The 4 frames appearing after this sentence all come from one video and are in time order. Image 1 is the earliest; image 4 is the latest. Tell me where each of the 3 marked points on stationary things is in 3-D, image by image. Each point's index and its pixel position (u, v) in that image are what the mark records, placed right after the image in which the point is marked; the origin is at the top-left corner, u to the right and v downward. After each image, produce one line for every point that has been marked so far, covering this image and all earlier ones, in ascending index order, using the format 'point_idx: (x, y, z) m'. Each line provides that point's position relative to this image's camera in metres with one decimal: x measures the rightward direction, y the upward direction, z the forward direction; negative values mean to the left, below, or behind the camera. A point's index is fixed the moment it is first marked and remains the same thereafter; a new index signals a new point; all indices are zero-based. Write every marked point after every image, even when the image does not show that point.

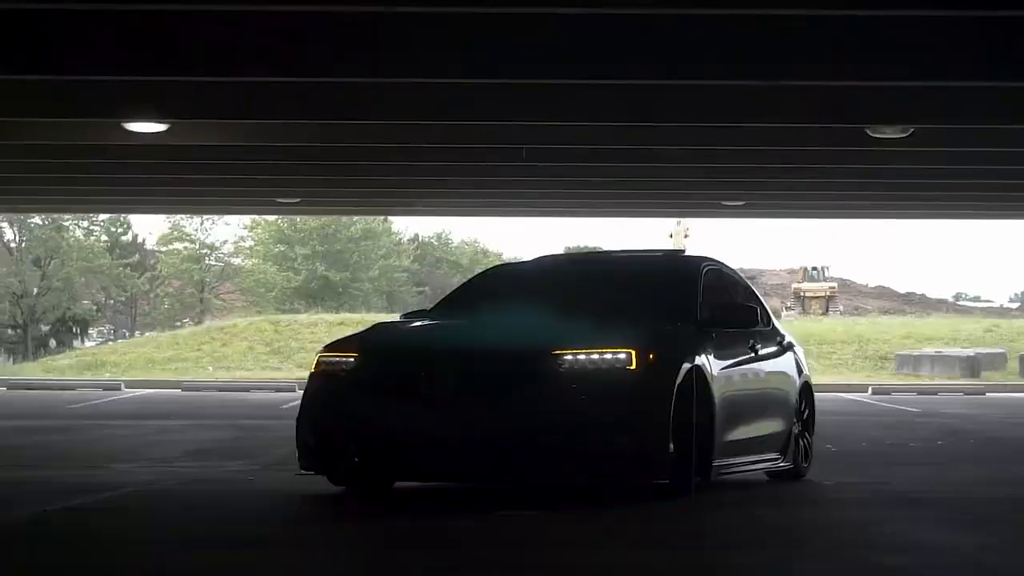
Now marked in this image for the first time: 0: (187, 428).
0: (-3.2, -1.4, +10.4) m
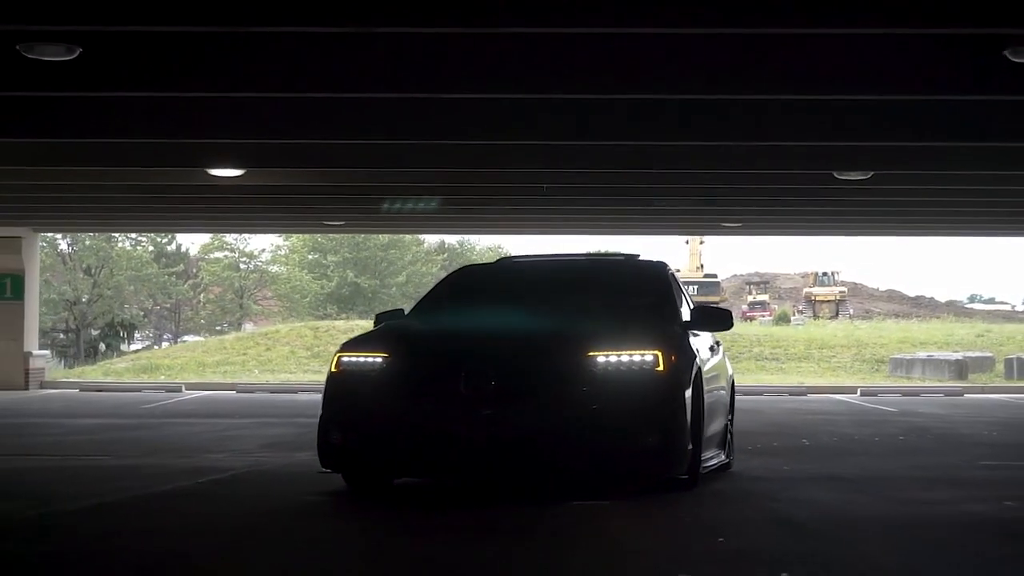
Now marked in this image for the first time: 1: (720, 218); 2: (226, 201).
0: (-3.0, -1.6, +12.1) m
1: (+3.2, +1.1, +16.5) m
2: (-3.9, +1.2, +14.4) m
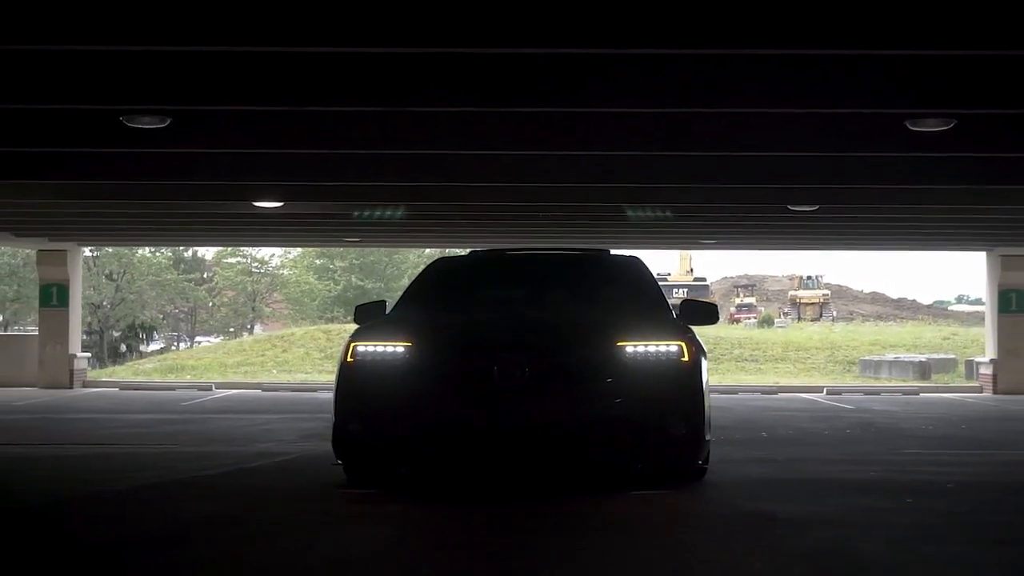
0: (-3.0, -1.7, +13.8) m
1: (+3.2, +1.0, +18.3) m
2: (-3.9, +1.0, +16.1) m
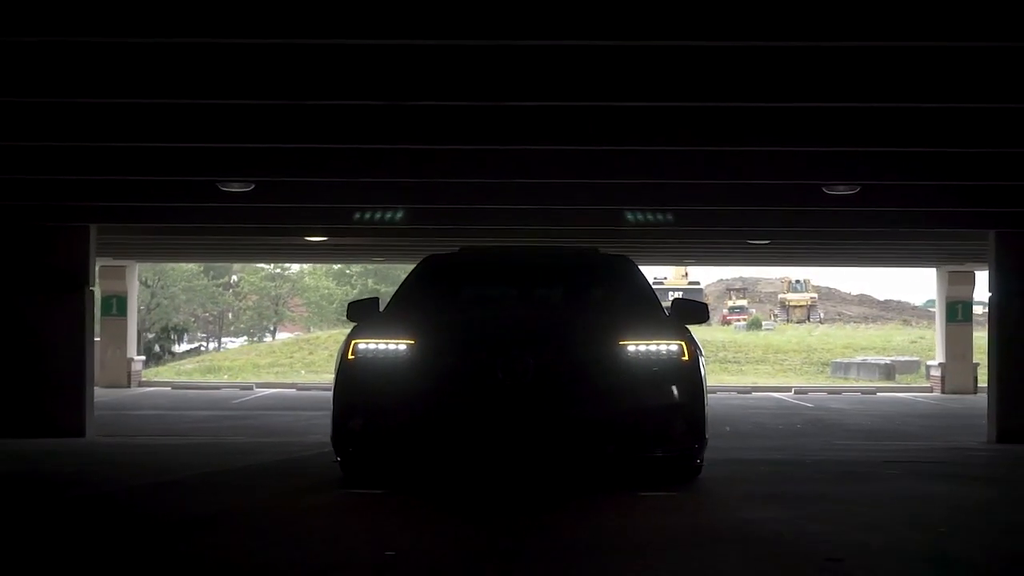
0: (-2.9, -2.0, +16.3) m
1: (+3.3, +0.7, +20.8) m
2: (-3.8, +0.8, +18.6) m
